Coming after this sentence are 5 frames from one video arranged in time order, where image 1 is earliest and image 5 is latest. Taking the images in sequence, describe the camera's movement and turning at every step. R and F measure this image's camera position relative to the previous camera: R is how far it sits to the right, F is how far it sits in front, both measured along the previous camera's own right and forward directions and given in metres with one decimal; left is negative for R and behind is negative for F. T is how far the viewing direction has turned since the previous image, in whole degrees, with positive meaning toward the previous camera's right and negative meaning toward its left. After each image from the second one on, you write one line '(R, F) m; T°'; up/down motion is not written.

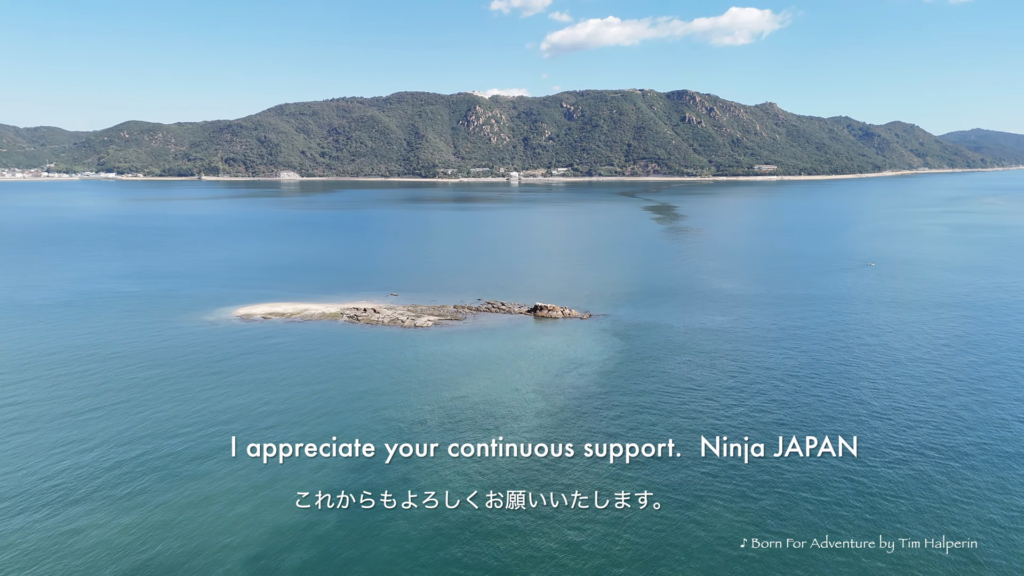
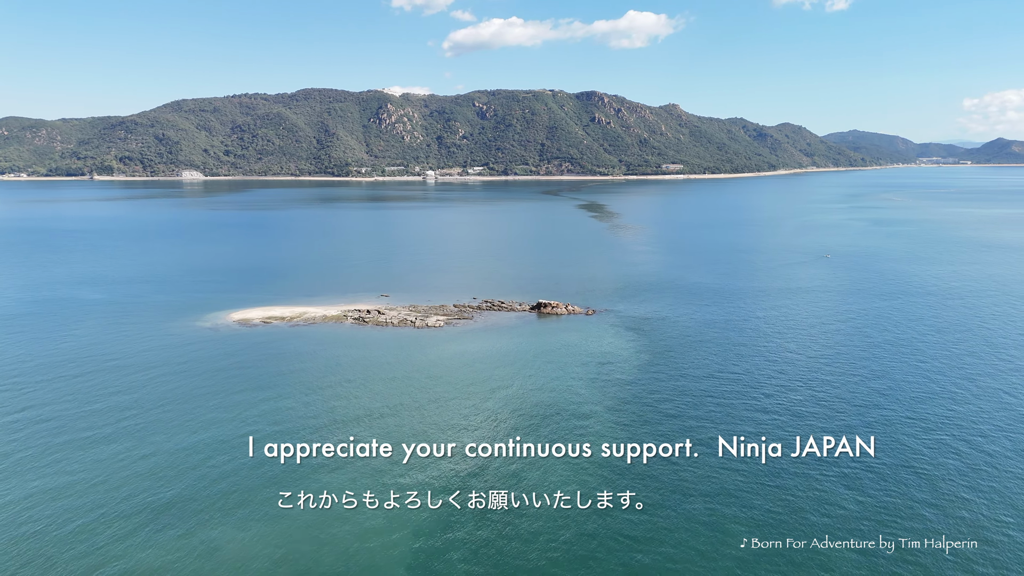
(-5.9, 0.0) m; +7°
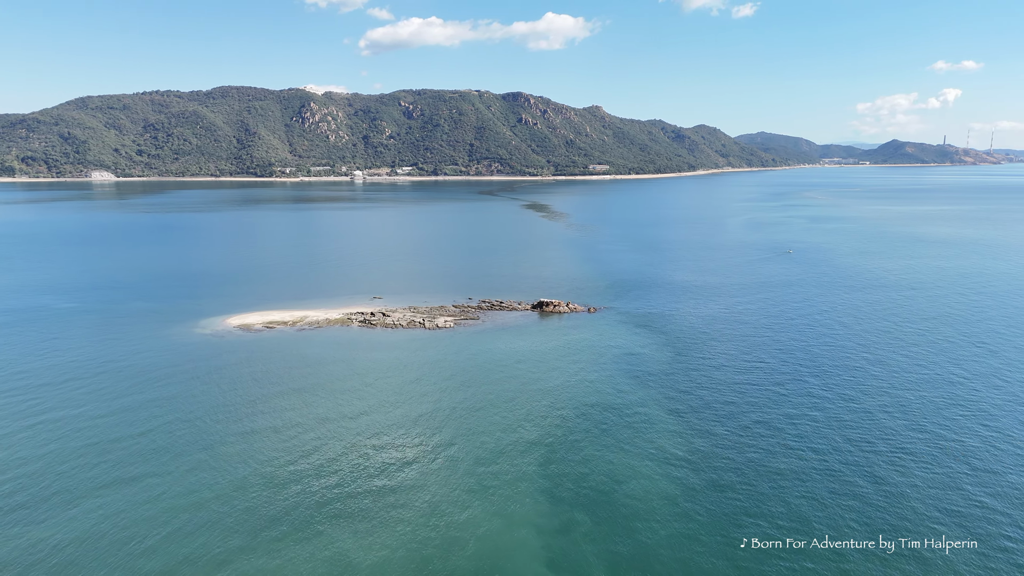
(-4.9, 0.0) m; +6°
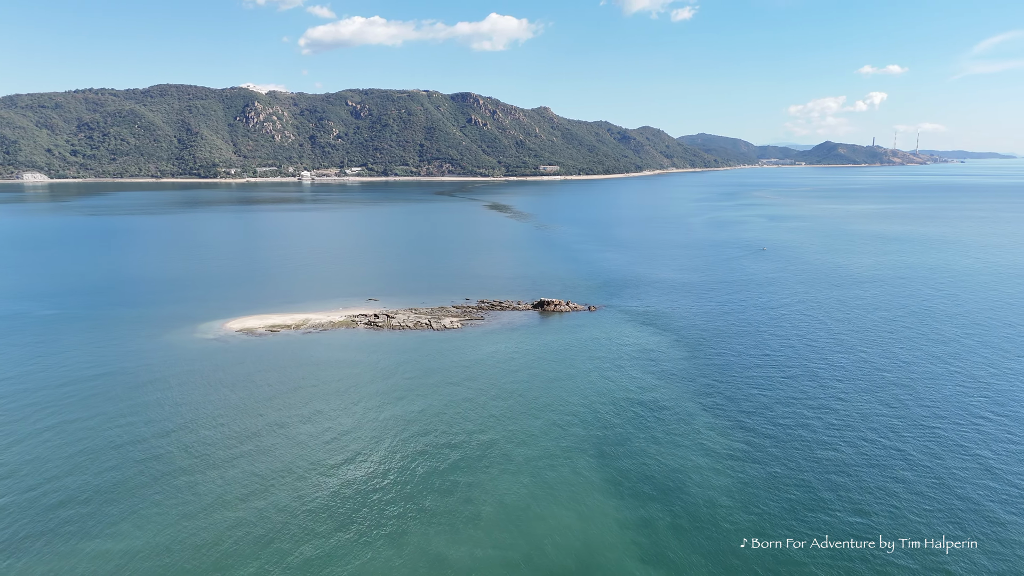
(-3.4, 0.0) m; +4°
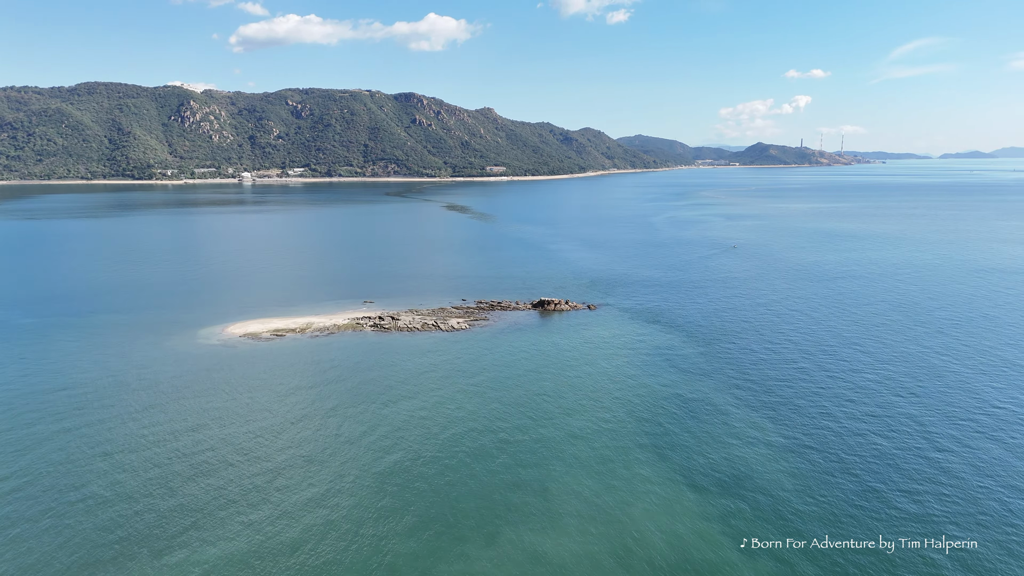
(-3.7, -0.1) m; +5°
